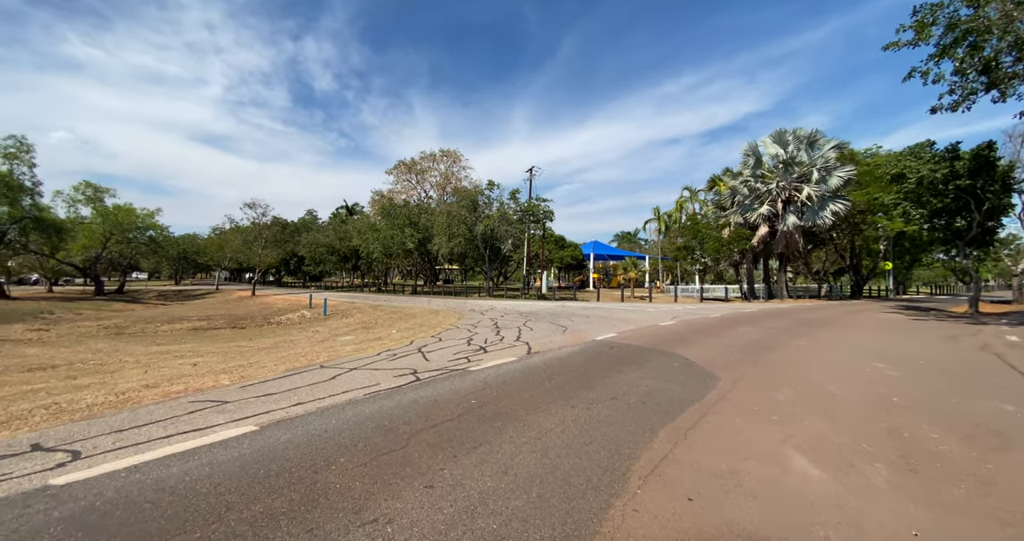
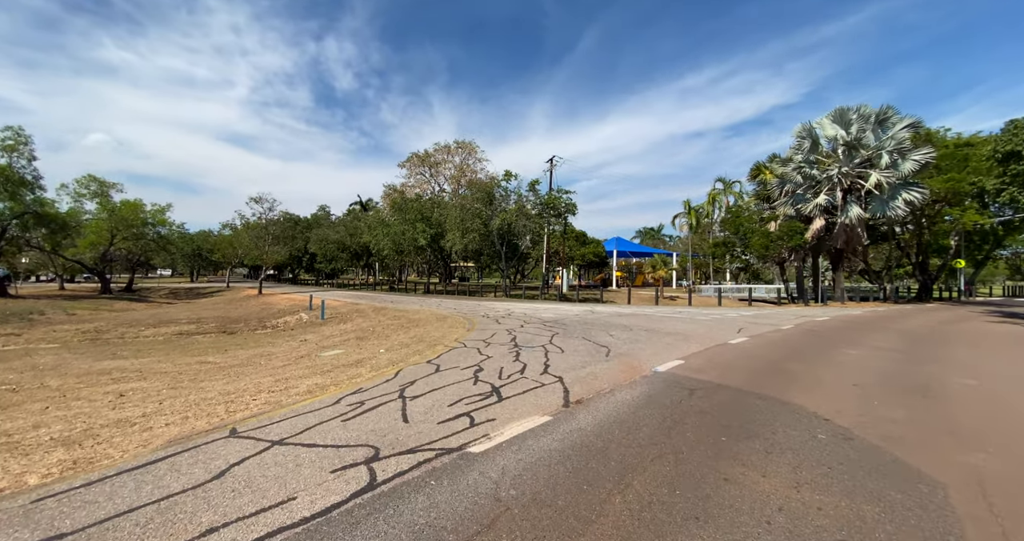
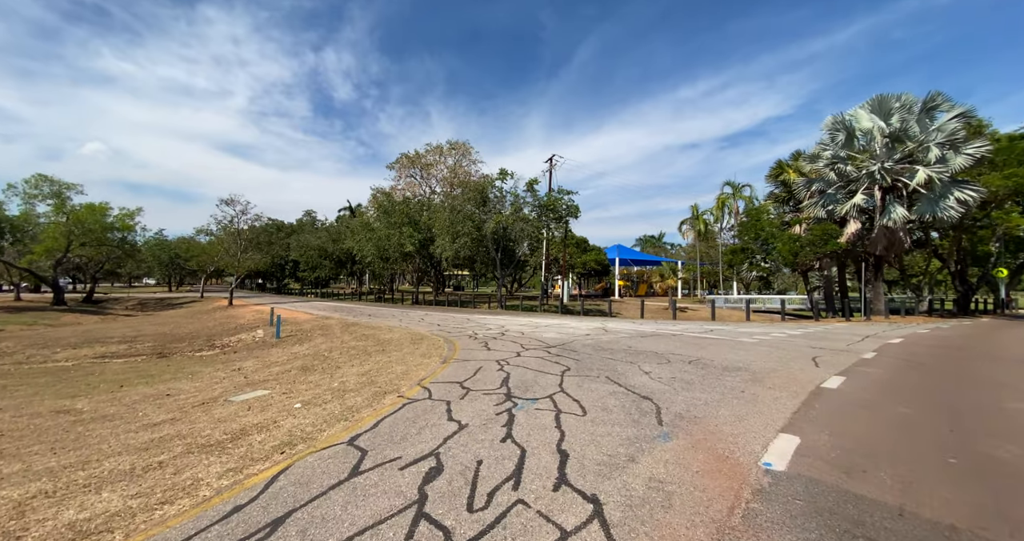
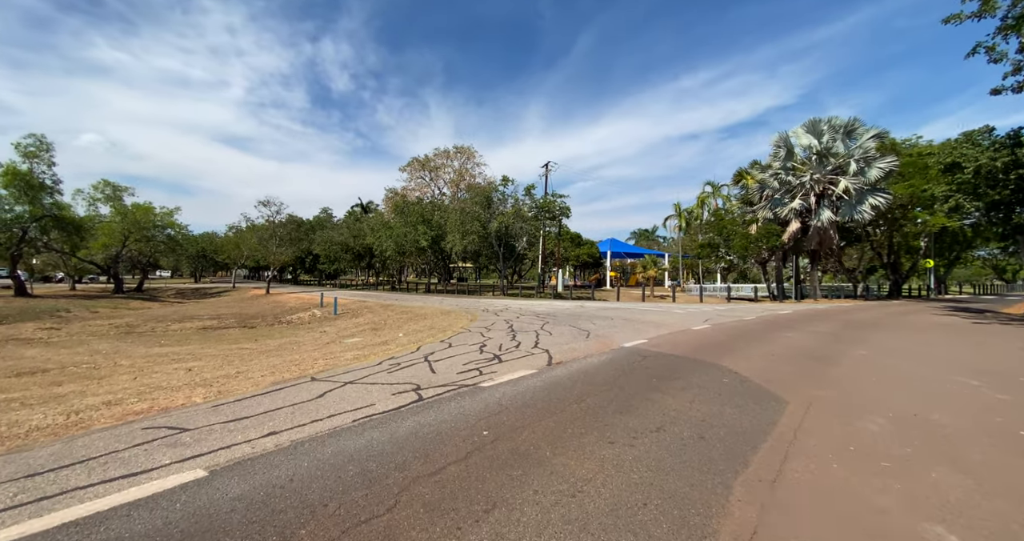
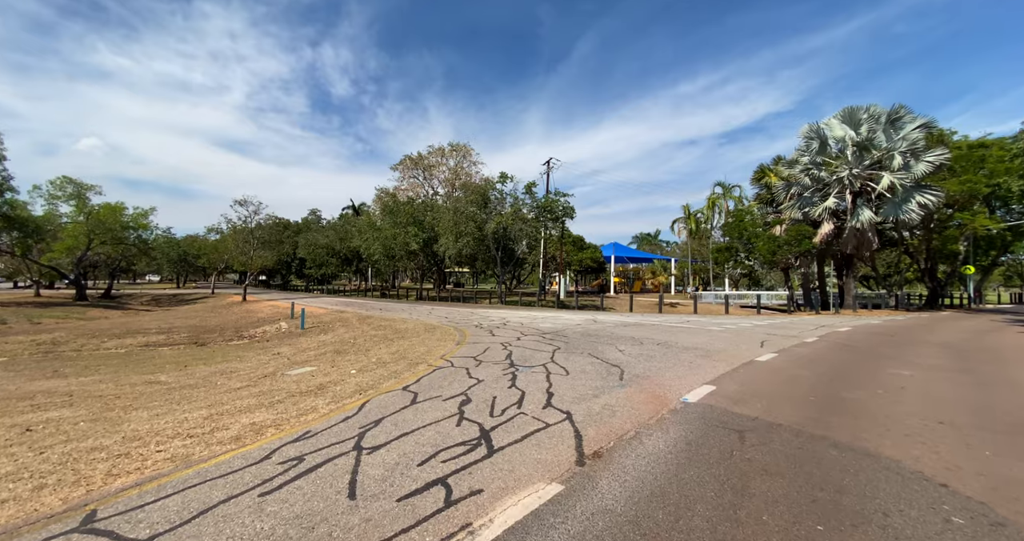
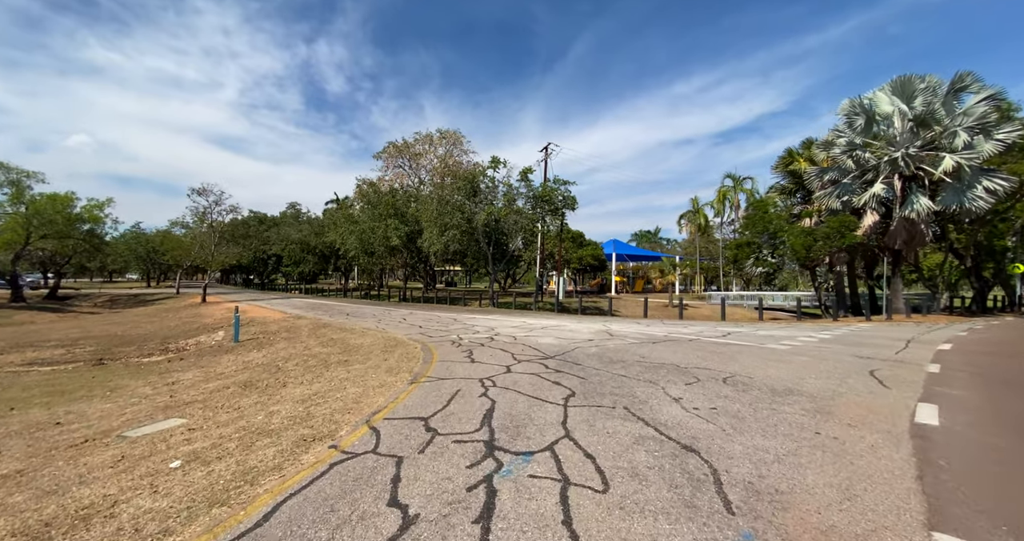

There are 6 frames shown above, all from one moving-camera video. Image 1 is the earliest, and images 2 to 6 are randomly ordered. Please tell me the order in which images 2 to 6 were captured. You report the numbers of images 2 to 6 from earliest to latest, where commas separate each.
4, 2, 5, 3, 6
